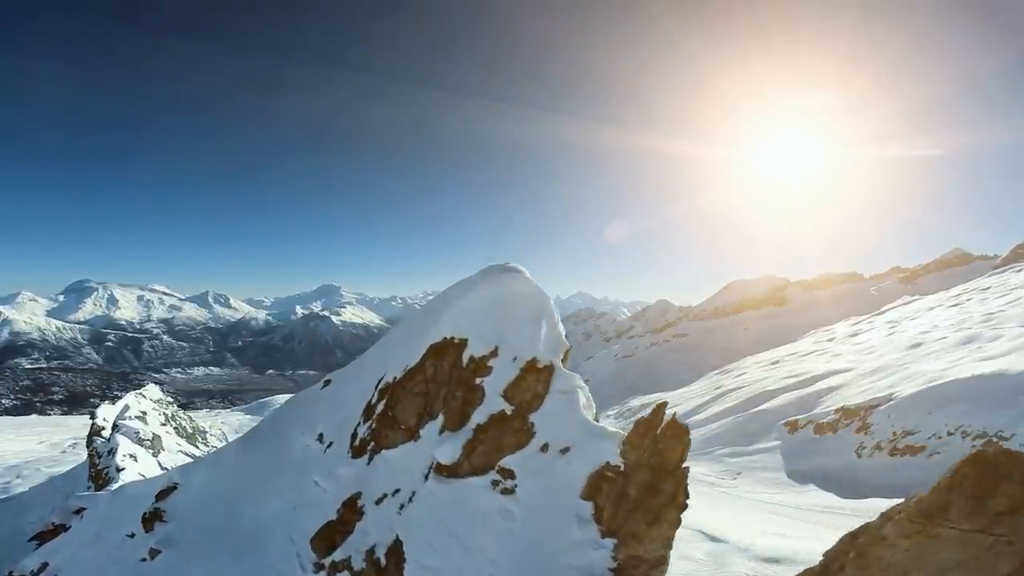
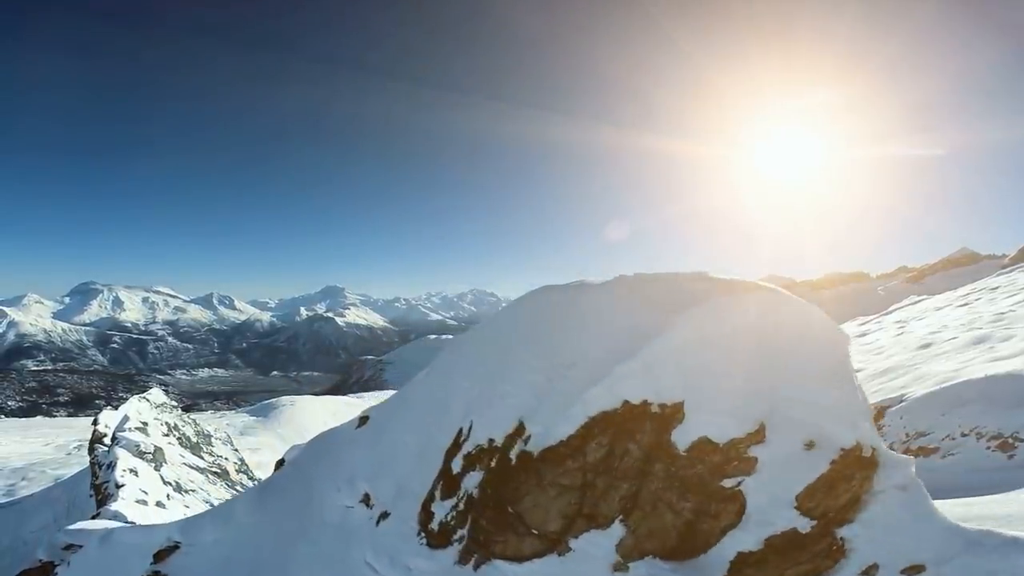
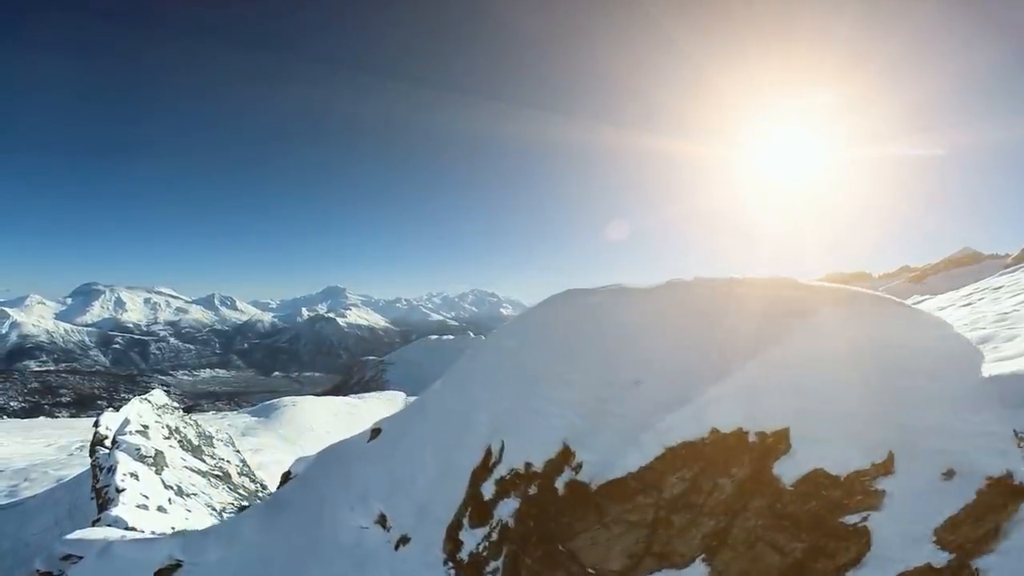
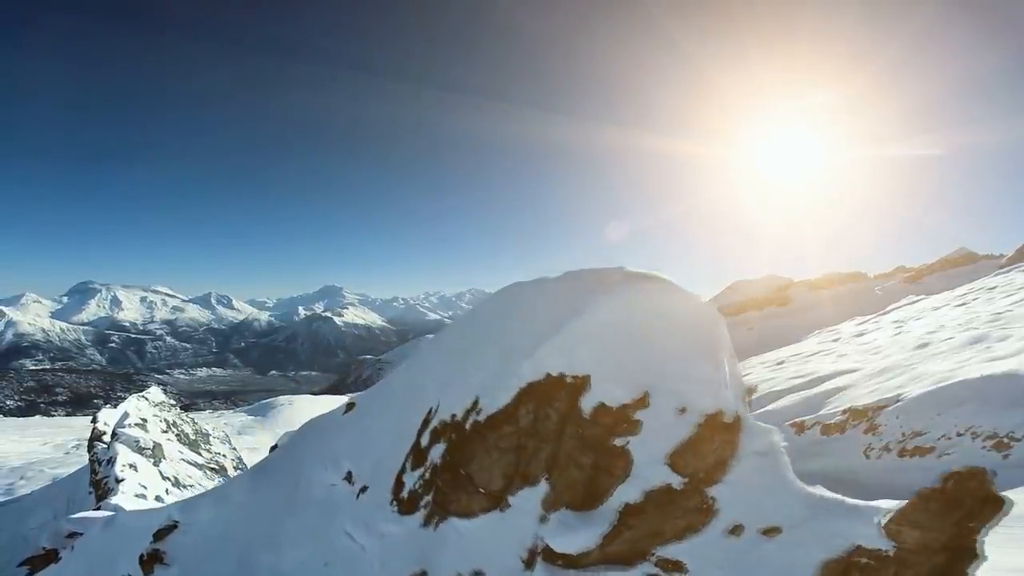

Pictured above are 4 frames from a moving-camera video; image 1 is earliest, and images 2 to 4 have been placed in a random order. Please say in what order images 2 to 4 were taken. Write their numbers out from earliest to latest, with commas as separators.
4, 2, 3
